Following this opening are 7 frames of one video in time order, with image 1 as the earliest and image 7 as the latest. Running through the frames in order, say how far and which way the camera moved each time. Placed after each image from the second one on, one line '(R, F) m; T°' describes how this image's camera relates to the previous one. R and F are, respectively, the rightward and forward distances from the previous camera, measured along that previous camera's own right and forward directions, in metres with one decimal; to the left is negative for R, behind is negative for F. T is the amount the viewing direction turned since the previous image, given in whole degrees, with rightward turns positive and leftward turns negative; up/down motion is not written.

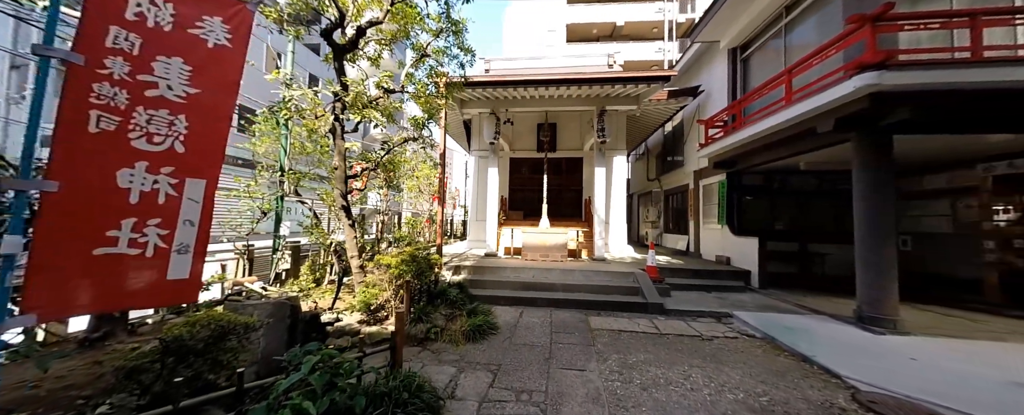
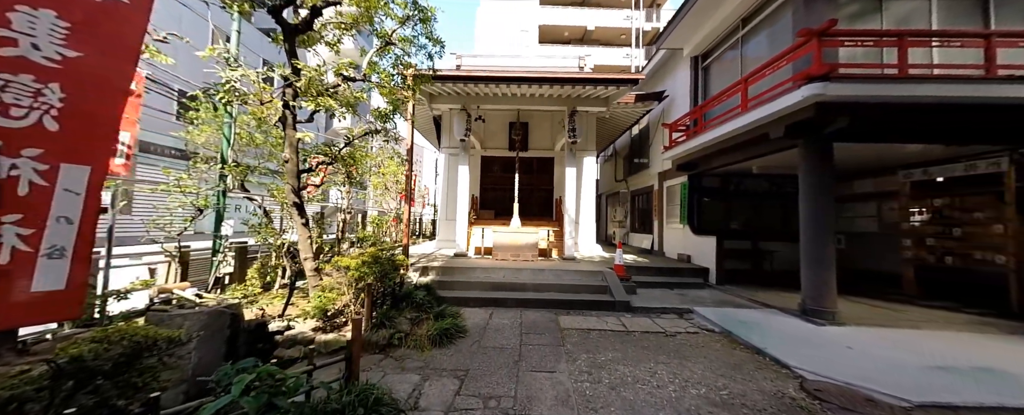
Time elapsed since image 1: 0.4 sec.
(+0.1, +0.1) m; +5°
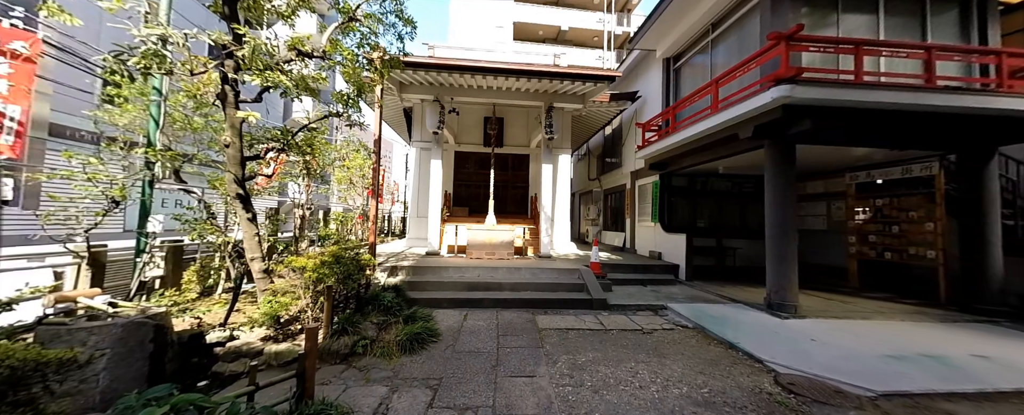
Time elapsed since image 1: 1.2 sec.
(0.0, +0.2) m; +5°
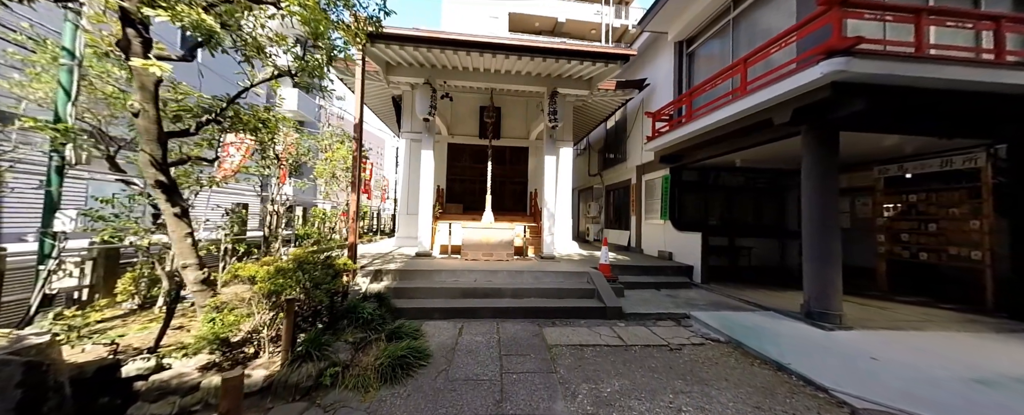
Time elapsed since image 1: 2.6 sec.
(-0.1, +0.6) m; +1°
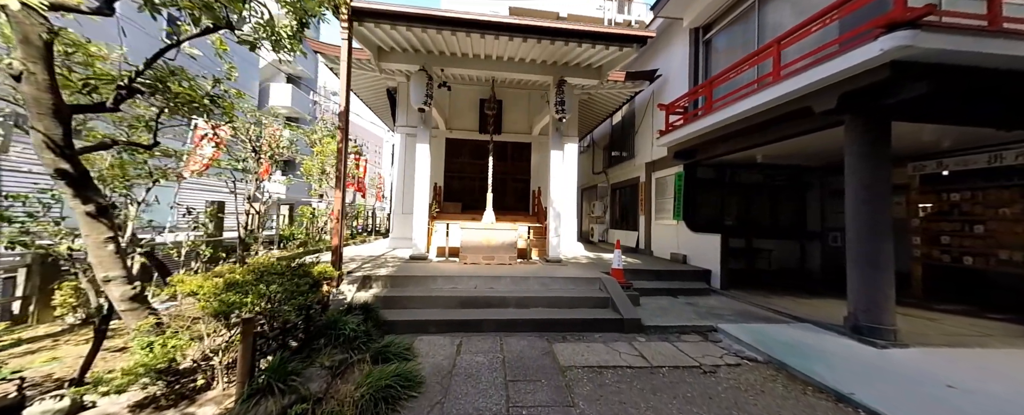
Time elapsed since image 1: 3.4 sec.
(-0.1, +0.5) m; 0°
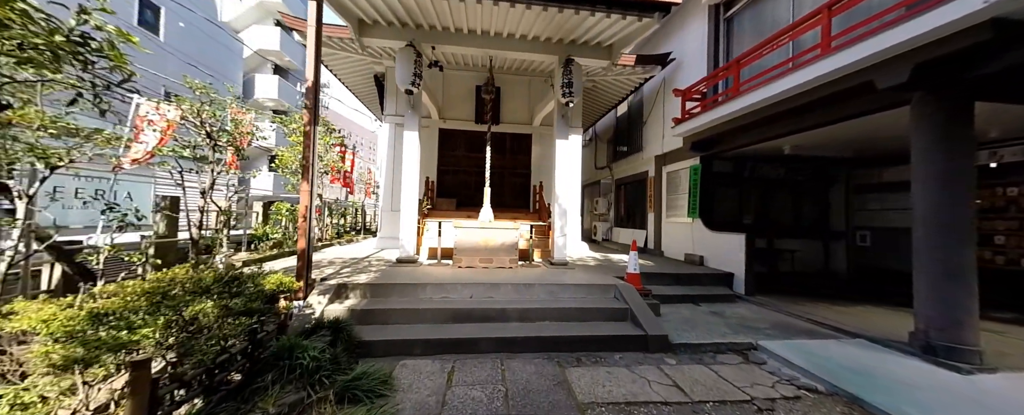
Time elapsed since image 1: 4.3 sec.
(-0.1, +0.6) m; +1°
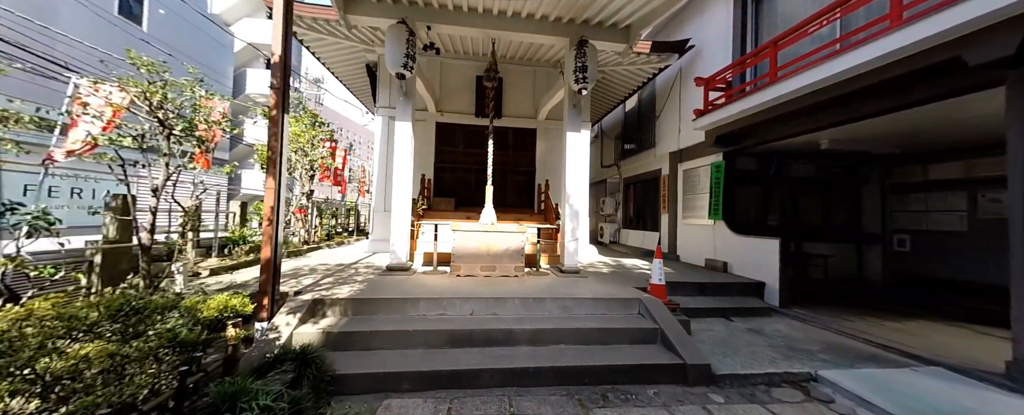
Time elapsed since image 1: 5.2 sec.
(-0.1, +0.5) m; 0°
